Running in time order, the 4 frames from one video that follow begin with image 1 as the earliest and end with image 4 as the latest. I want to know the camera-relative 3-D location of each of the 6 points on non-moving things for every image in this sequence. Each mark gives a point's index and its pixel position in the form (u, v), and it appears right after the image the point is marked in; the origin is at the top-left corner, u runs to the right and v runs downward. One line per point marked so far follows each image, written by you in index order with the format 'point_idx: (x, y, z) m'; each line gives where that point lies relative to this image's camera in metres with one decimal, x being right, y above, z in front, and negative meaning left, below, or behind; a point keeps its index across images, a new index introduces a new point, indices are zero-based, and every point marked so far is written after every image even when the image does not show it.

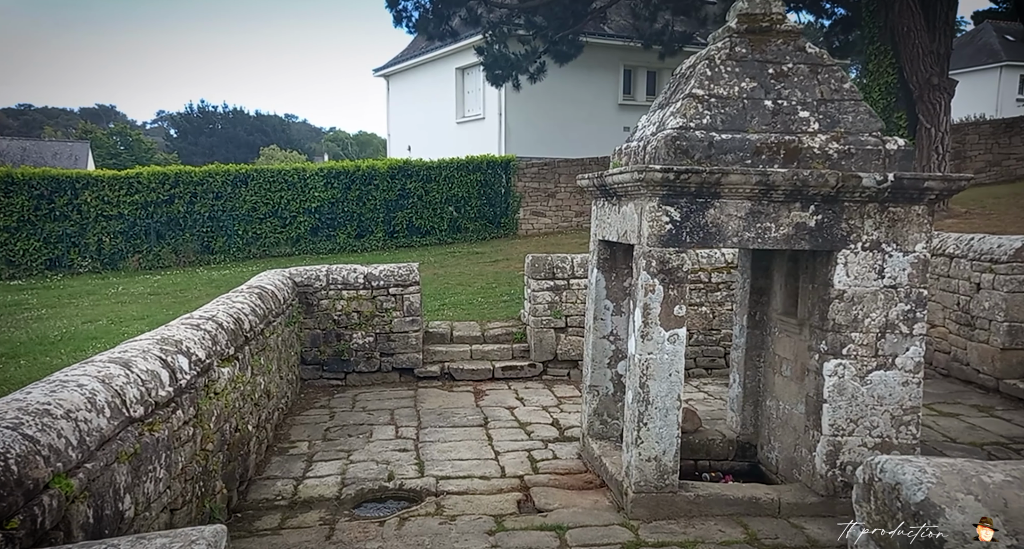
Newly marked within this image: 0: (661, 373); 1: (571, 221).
0: (+0.8, -0.5, +4.4) m
1: (+1.2, +1.1, +18.1) m
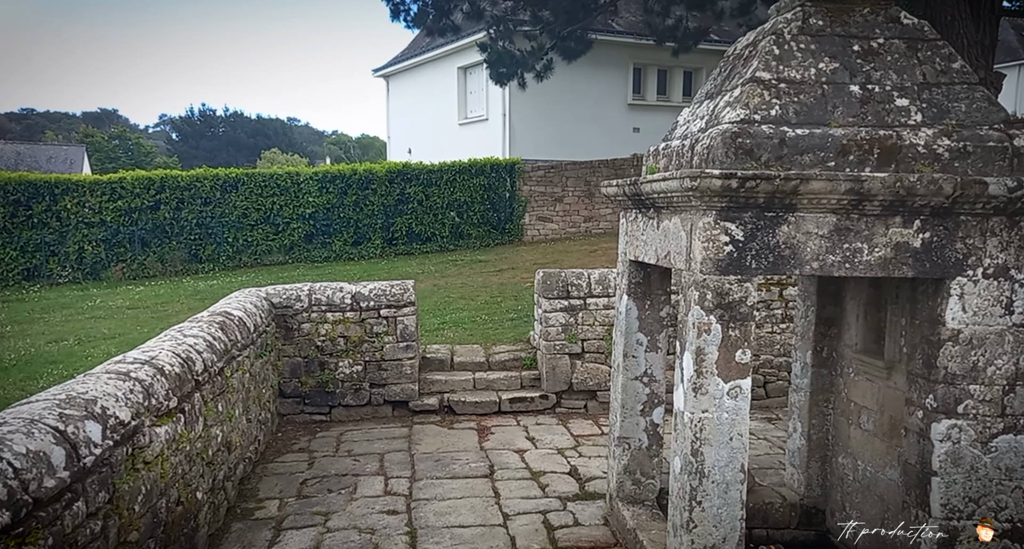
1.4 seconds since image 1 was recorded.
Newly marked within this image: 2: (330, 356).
0: (+0.8, -0.6, +3.4) m
1: (+1.4, +1.0, +17.2) m
2: (-1.5, -0.7, +6.8) m
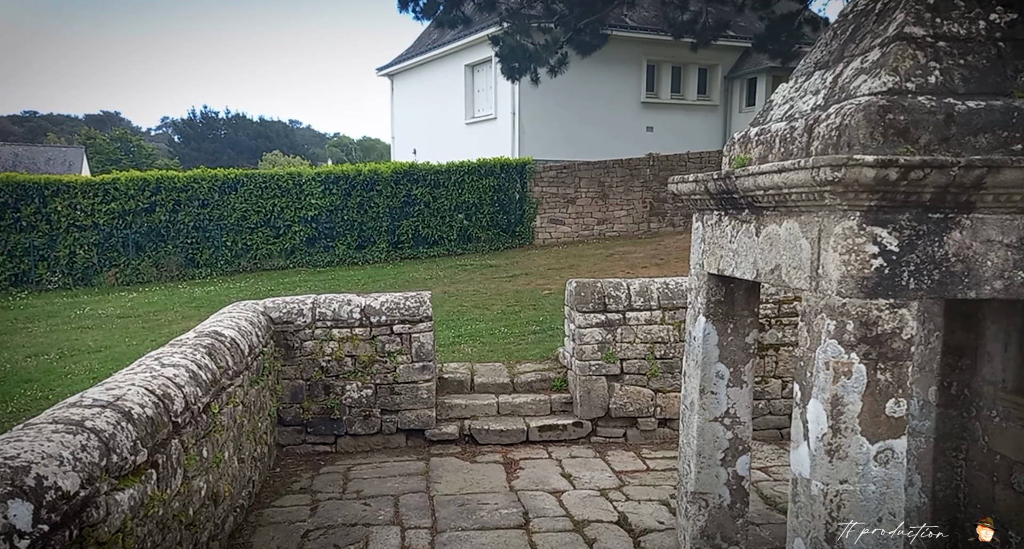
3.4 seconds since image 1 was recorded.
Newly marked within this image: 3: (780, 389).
0: (+1.0, -0.7, +2.5) m
1: (+1.6, +0.9, +16.3) m
2: (-1.2, -0.7, +6.0) m
3: (+1.9, -0.8, +6.1) m
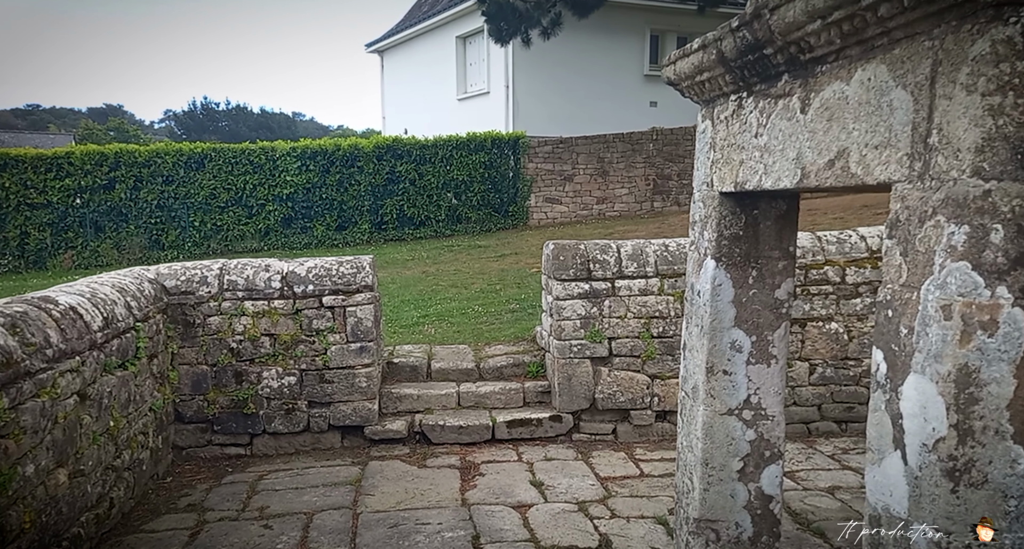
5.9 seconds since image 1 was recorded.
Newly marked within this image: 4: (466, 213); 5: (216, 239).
0: (+0.8, -0.5, +1.3) m
1: (+1.4, +1.2, +15.1) m
2: (-1.5, -0.5, +4.8) m
3: (+1.7, -0.6, +4.9) m
4: (-0.8, +1.1, +14.4) m
5: (-4.7, +0.6, +13.2) m
